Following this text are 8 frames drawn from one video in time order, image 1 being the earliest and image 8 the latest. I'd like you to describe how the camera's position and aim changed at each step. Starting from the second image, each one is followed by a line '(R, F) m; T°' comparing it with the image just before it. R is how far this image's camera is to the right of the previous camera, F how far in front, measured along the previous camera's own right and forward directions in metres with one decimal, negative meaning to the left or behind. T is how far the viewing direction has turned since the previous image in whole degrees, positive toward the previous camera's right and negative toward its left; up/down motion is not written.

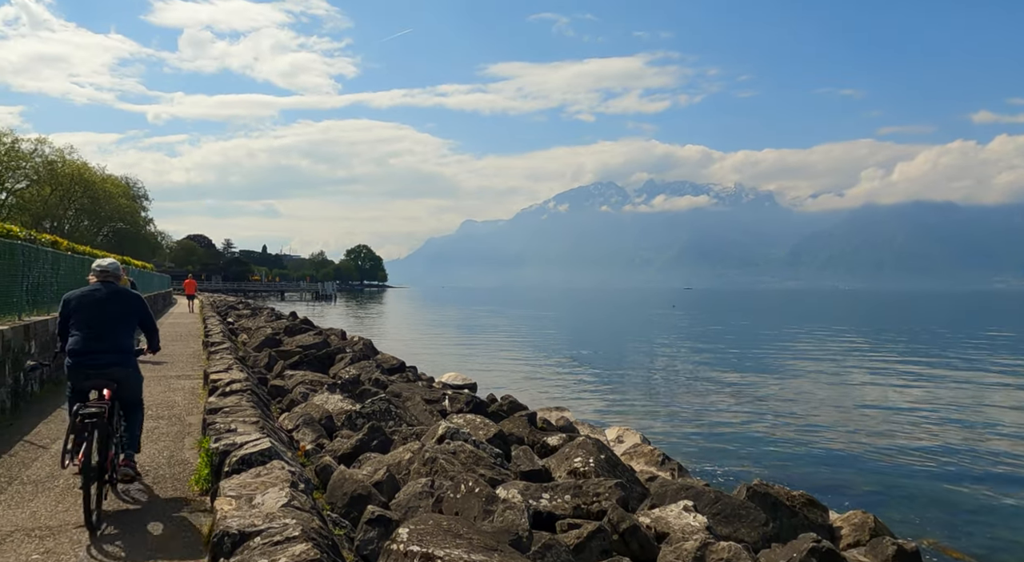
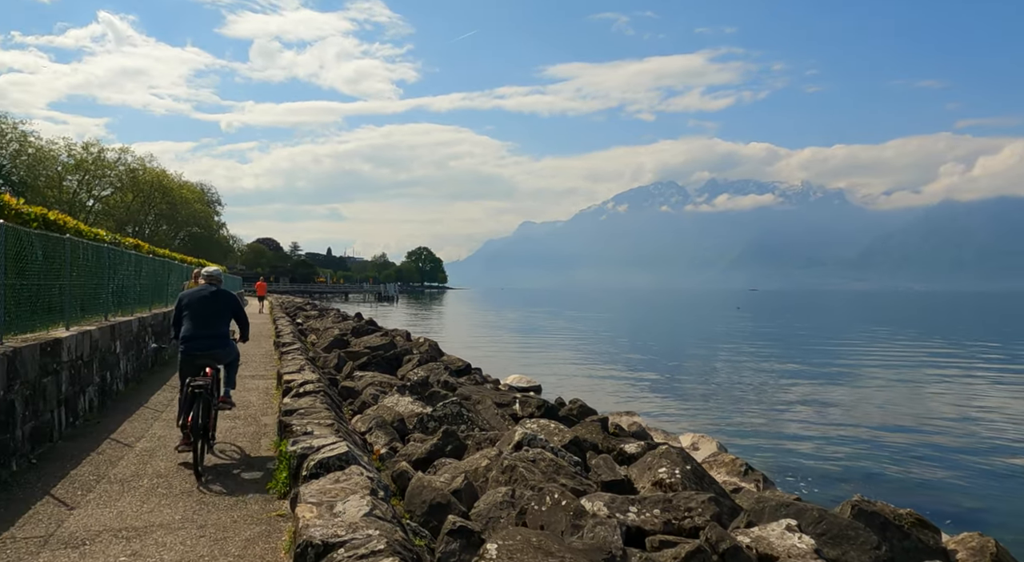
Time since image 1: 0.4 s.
(-0.2, +0.2) m; -4°
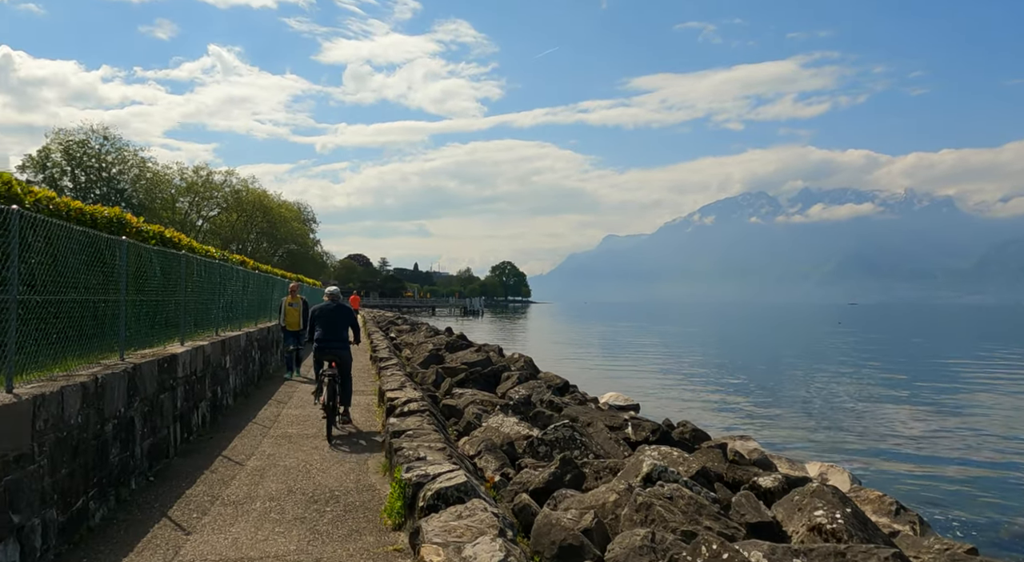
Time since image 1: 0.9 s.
(-0.4, +0.5) m; -6°
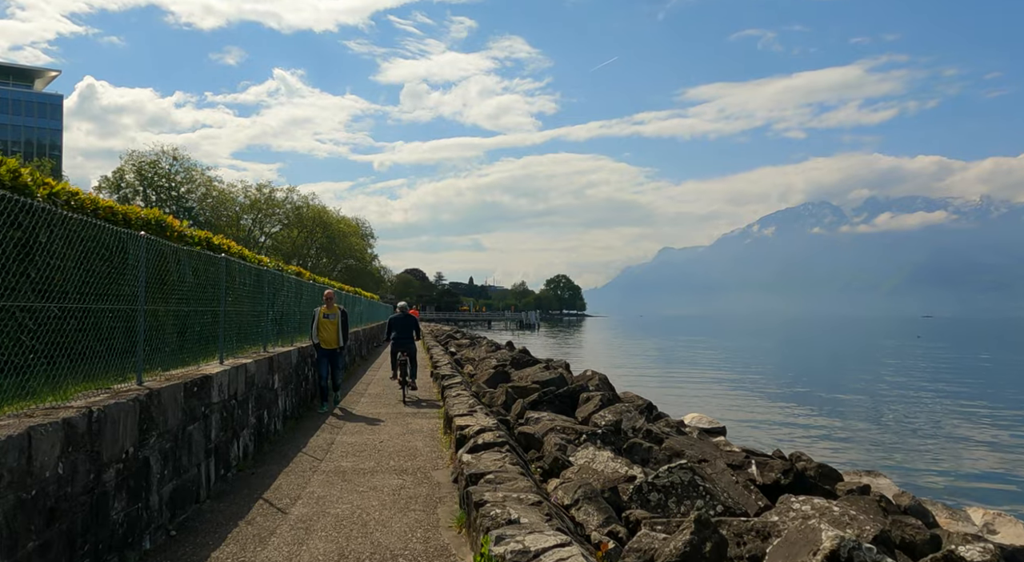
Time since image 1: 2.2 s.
(-0.5, +1.9) m; -4°
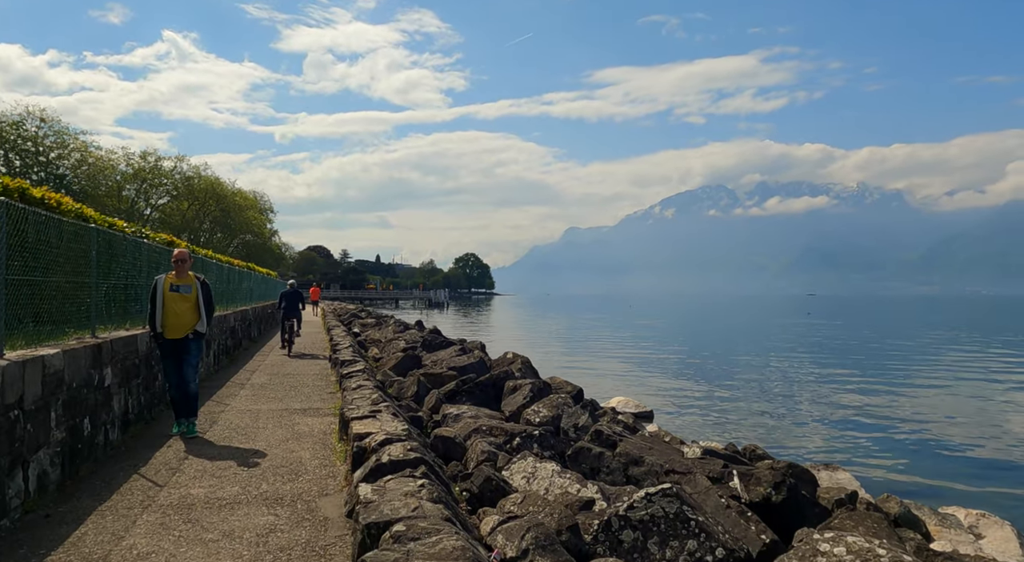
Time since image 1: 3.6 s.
(-0.1, +2.6) m; +7°
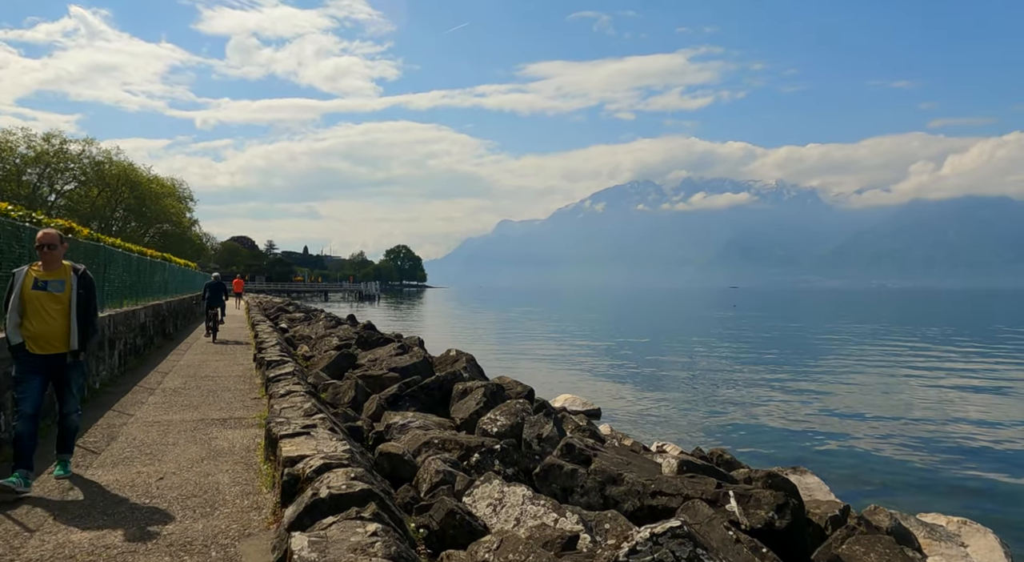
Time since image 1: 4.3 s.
(-0.3, +1.4) m; +5°
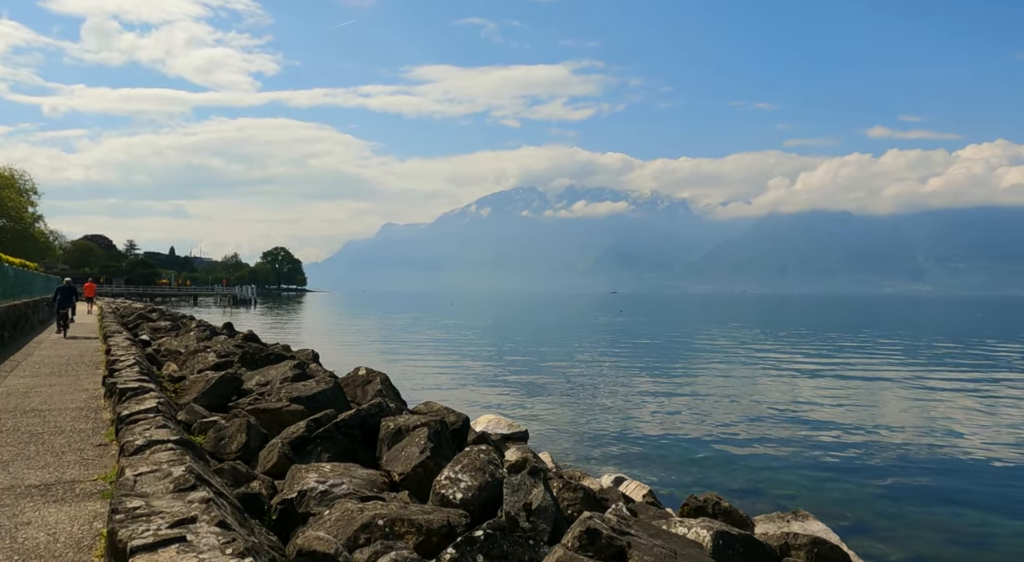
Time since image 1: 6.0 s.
(-0.8, +3.0) m; +8°
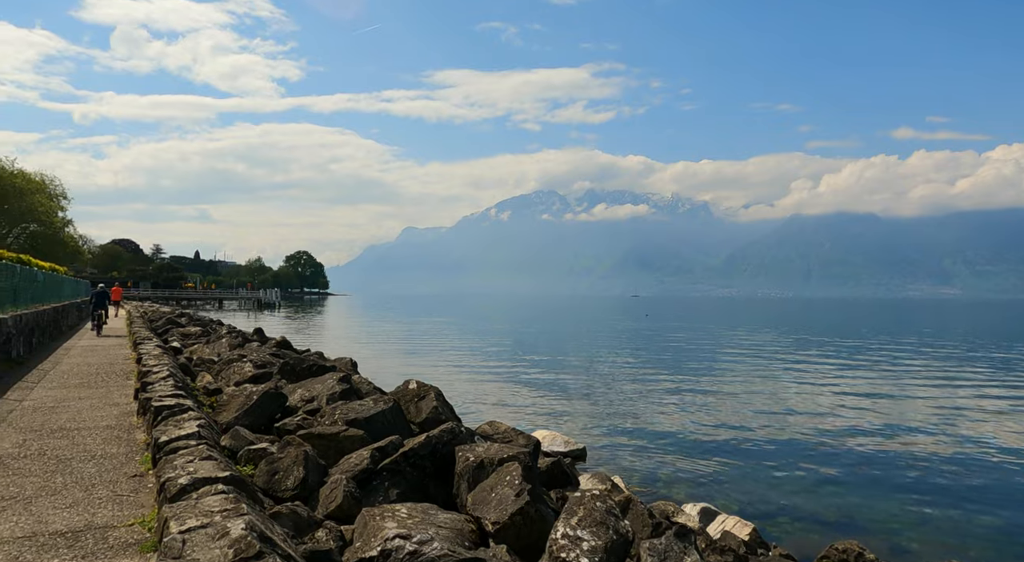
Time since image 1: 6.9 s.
(-0.8, +1.4) m; -1°
